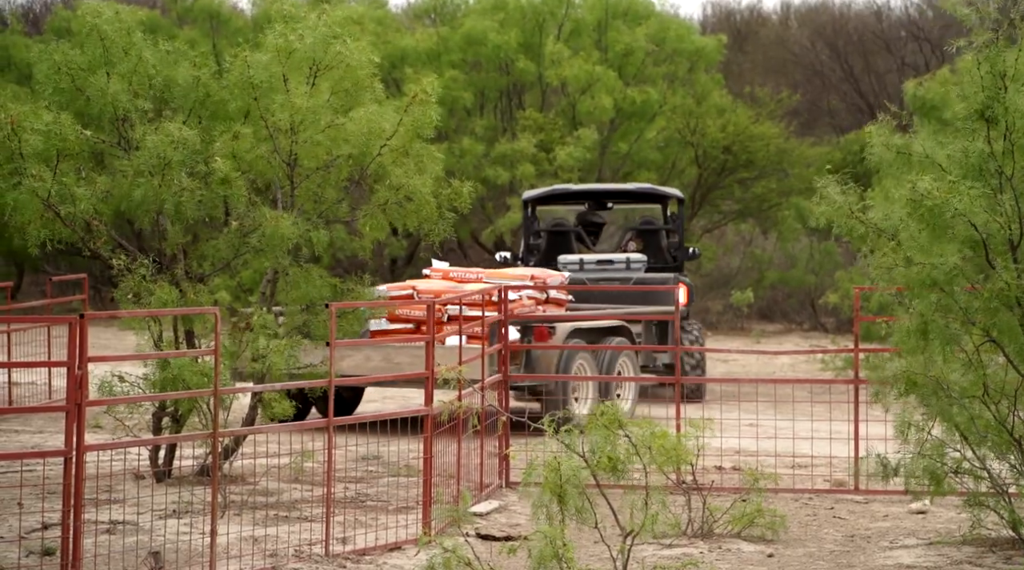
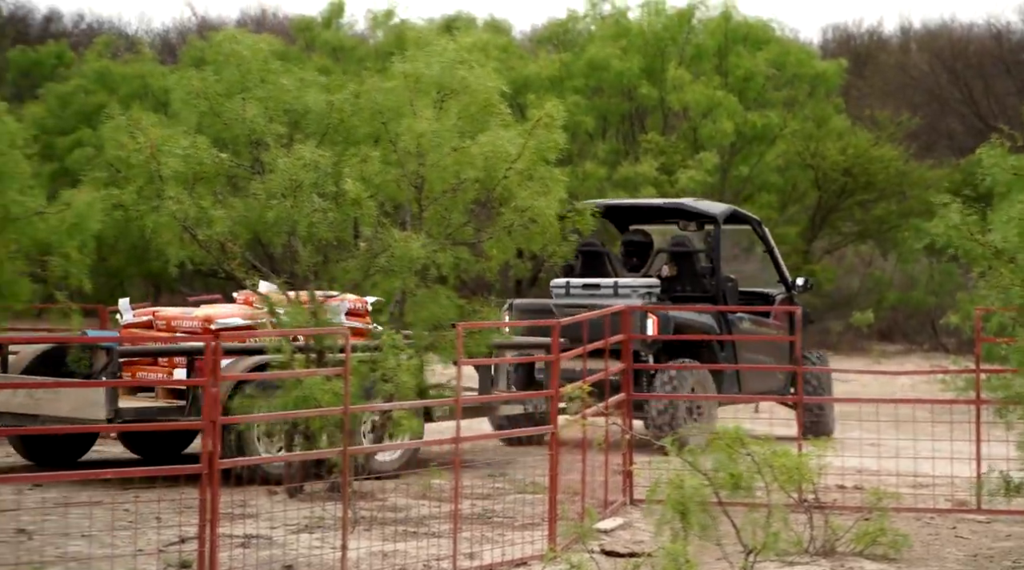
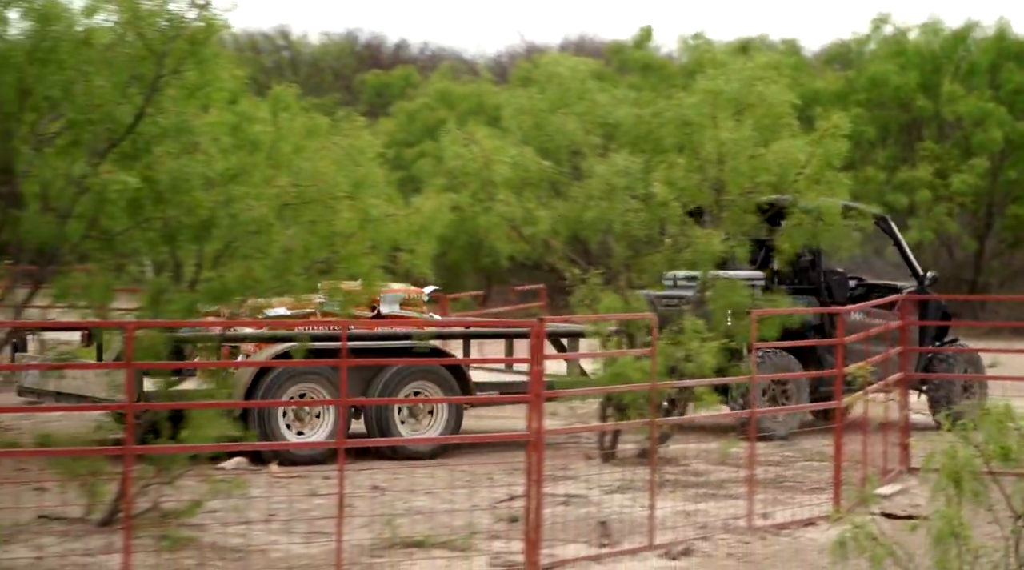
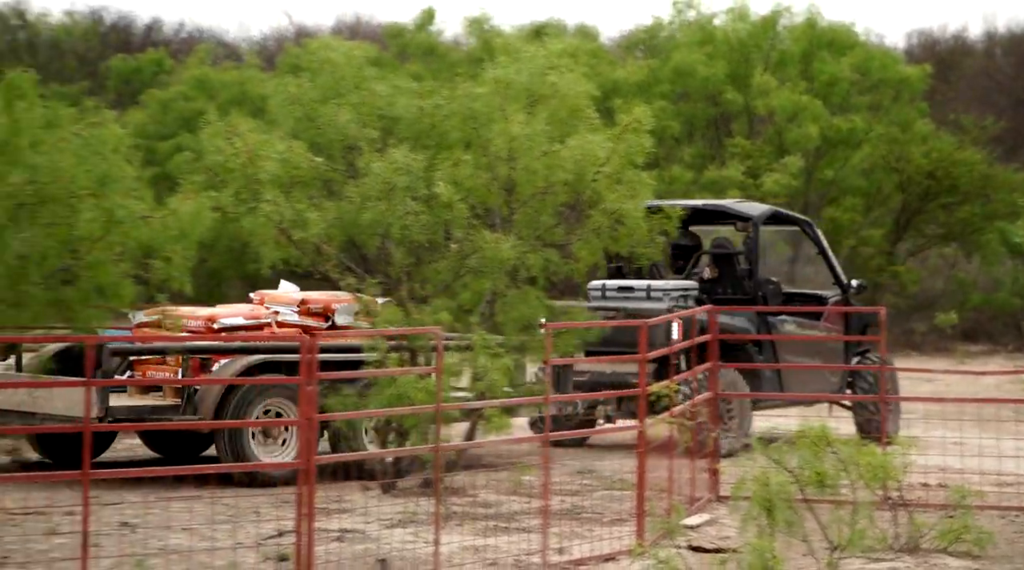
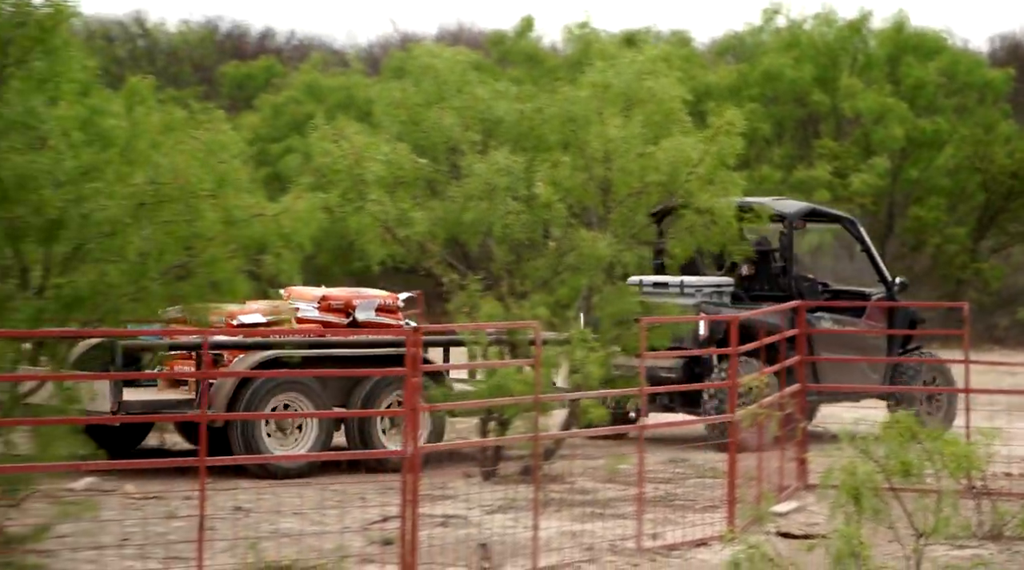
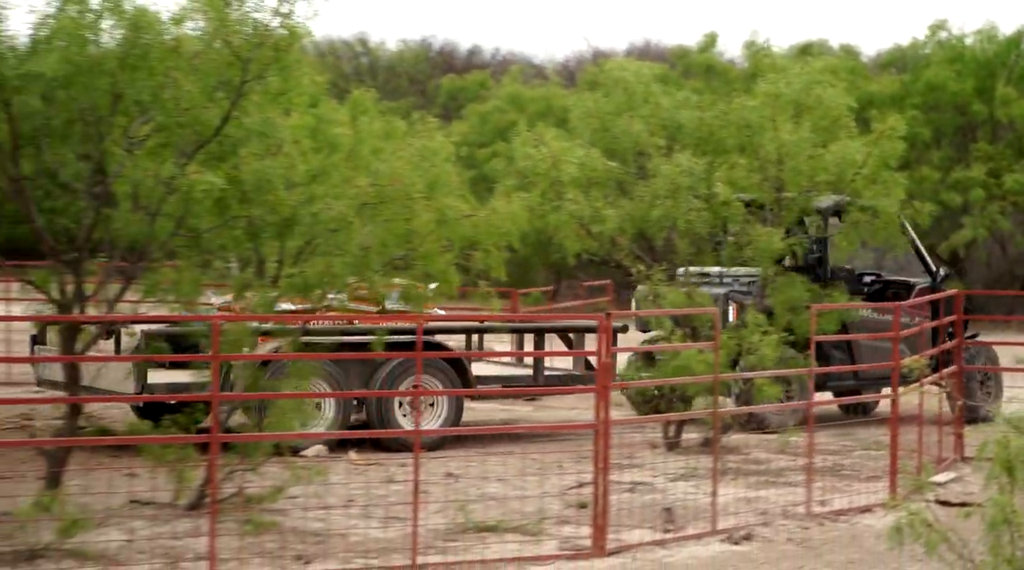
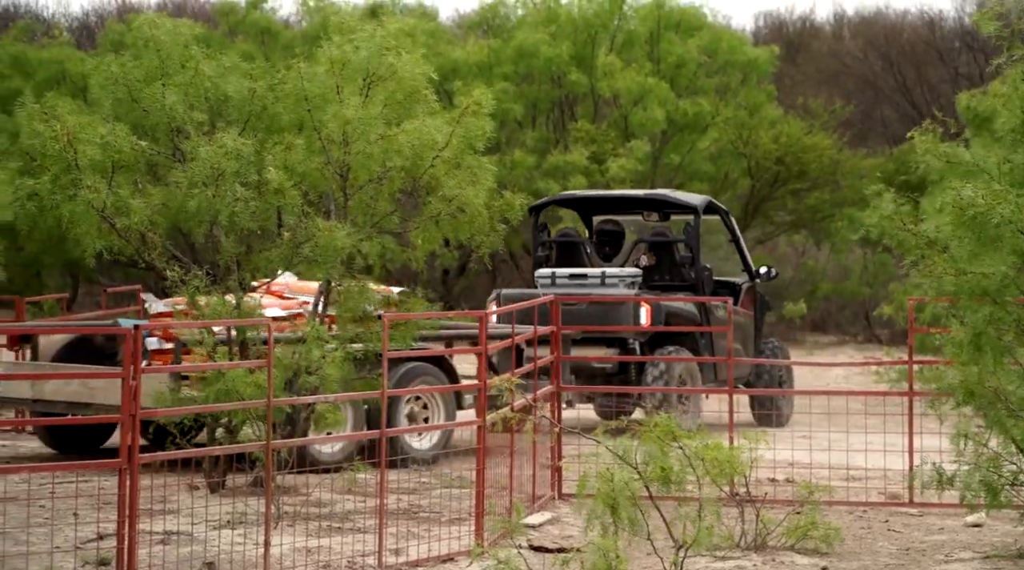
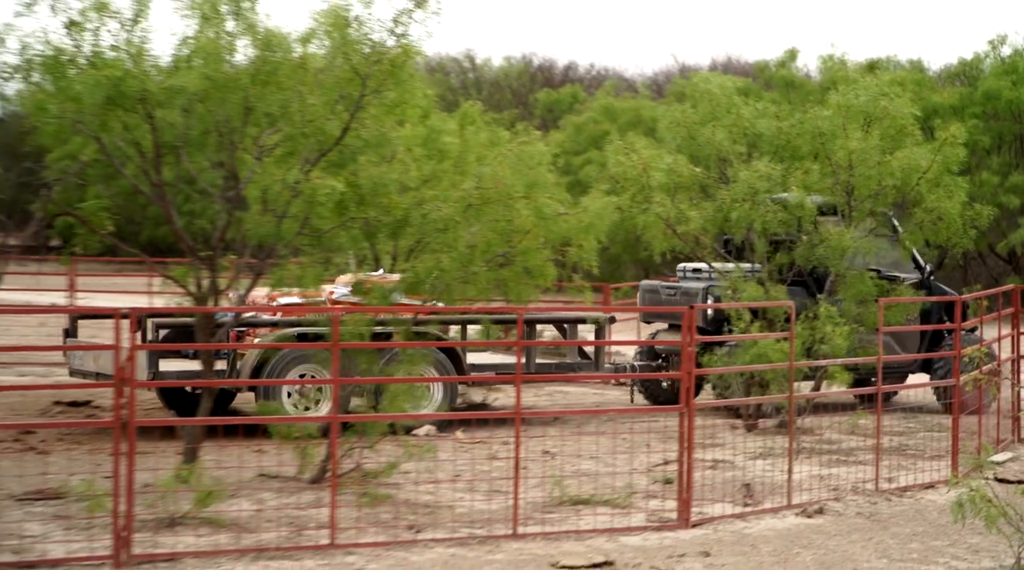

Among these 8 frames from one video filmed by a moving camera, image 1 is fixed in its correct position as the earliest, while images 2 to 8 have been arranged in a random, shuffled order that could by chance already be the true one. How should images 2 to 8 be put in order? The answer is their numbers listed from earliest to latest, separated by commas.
7, 2, 4, 5, 3, 6, 8
